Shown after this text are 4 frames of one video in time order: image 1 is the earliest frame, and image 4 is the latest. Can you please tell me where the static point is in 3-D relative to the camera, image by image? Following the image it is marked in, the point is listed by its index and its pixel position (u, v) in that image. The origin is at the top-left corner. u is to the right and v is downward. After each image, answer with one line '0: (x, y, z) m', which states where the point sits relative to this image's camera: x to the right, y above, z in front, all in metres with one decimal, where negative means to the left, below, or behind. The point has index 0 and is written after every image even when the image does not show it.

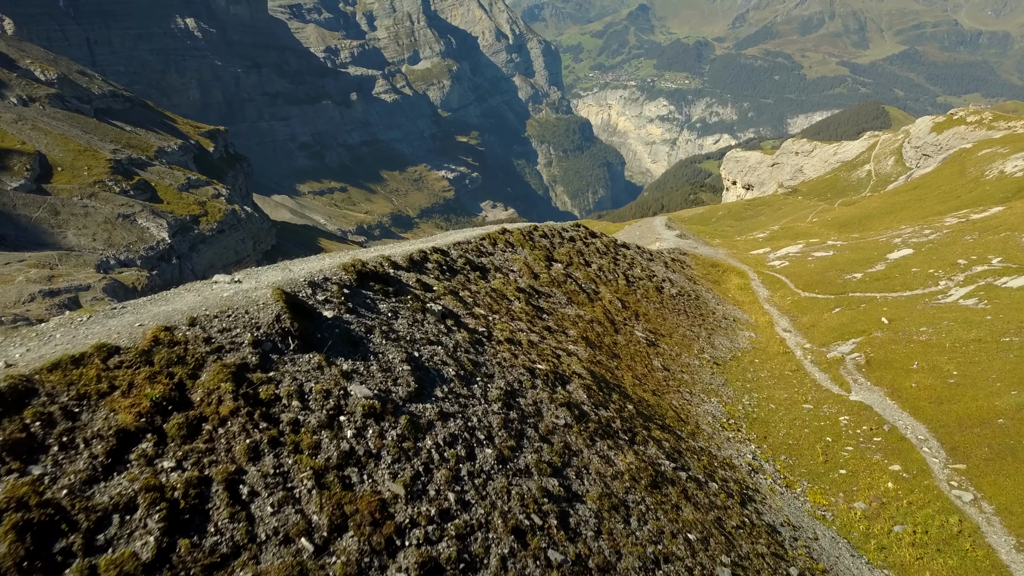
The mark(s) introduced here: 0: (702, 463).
0: (+7.4, -6.9, +18.8) m
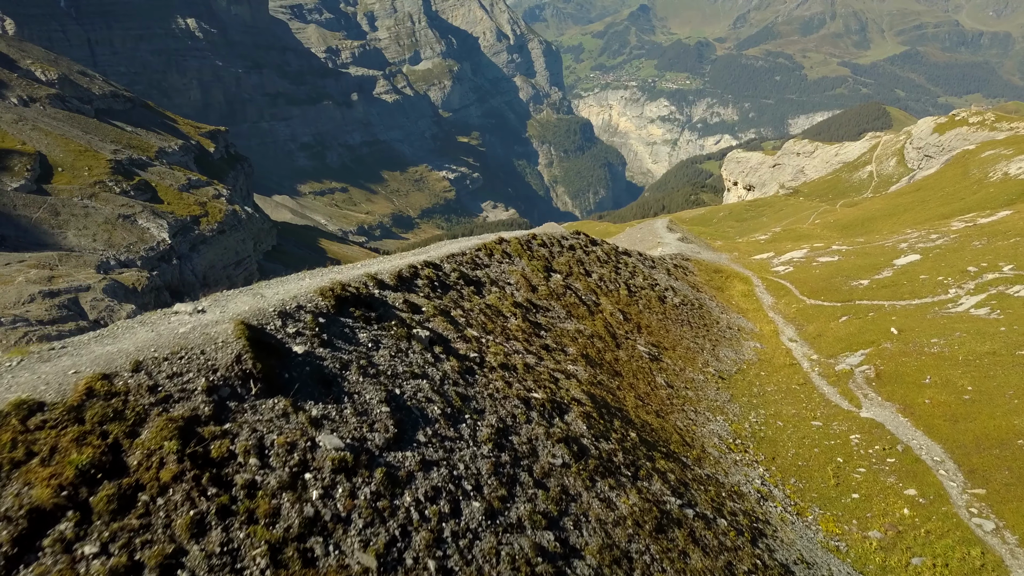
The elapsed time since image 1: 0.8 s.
0: (+7.2, -7.6, +17.7) m
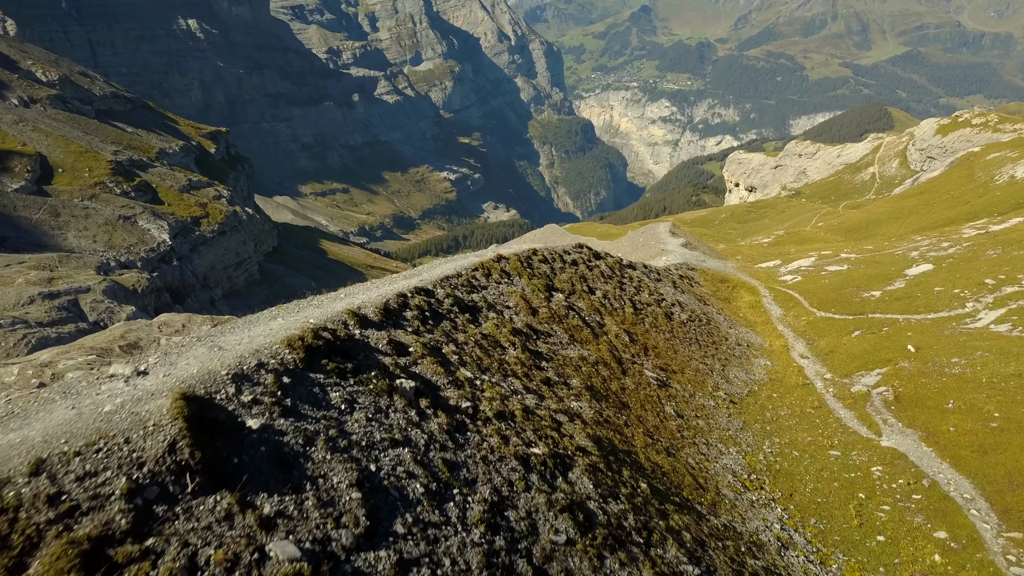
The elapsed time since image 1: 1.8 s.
0: (+7.1, -8.7, +16.1) m
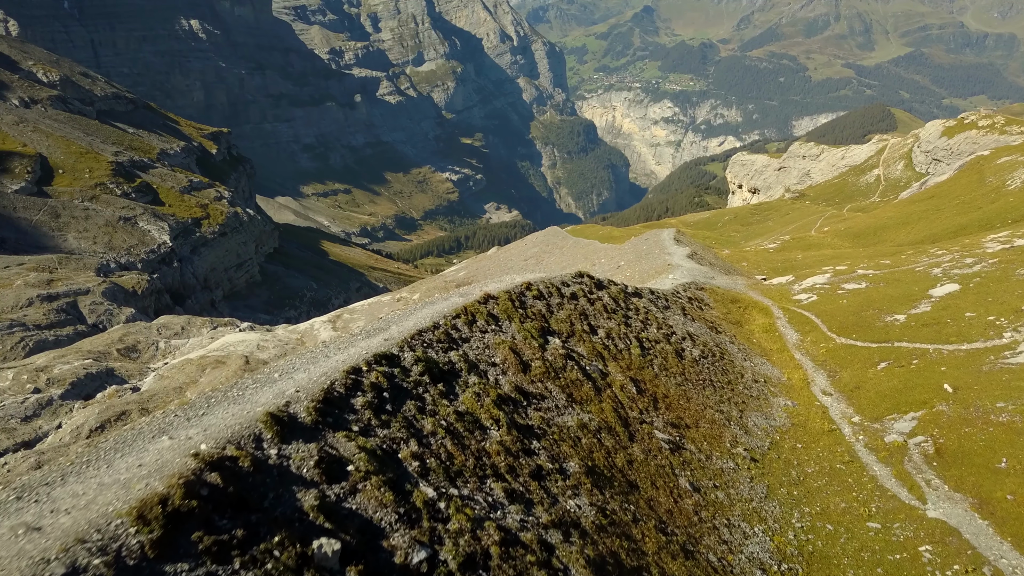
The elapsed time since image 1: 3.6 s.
0: (+6.6, -10.8, +12.7) m
